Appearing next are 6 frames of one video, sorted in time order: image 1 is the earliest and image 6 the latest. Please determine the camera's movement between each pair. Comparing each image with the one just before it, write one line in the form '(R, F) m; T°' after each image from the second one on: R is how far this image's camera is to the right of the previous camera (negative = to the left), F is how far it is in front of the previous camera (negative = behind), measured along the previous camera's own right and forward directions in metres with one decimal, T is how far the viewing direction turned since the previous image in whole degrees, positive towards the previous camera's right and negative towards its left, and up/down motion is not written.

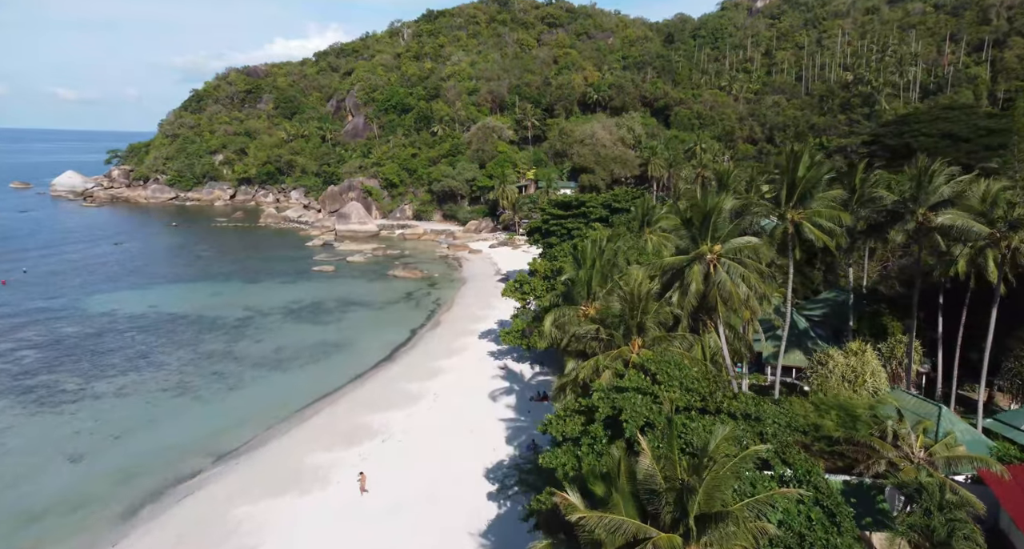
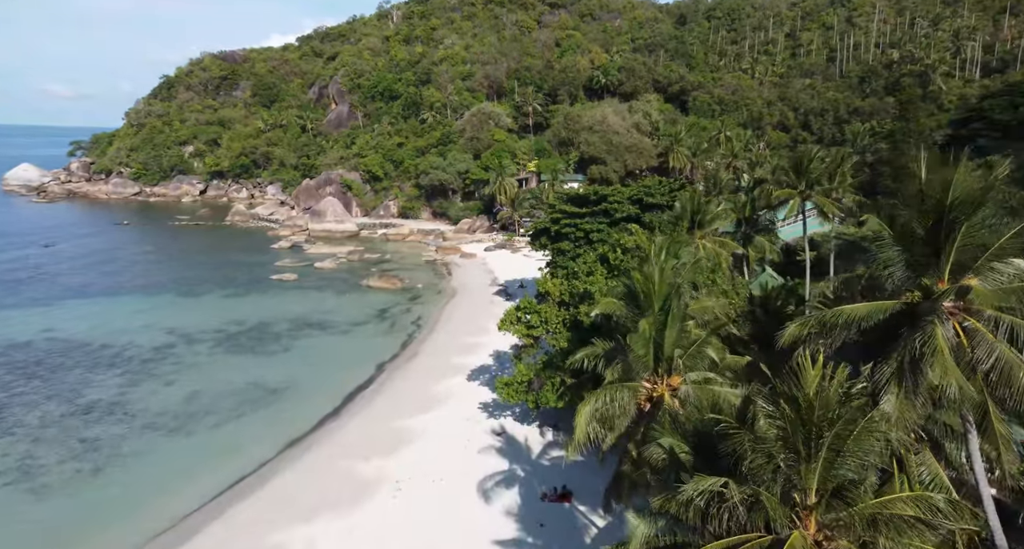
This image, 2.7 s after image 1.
(-0.1, +9.1) m; 0°
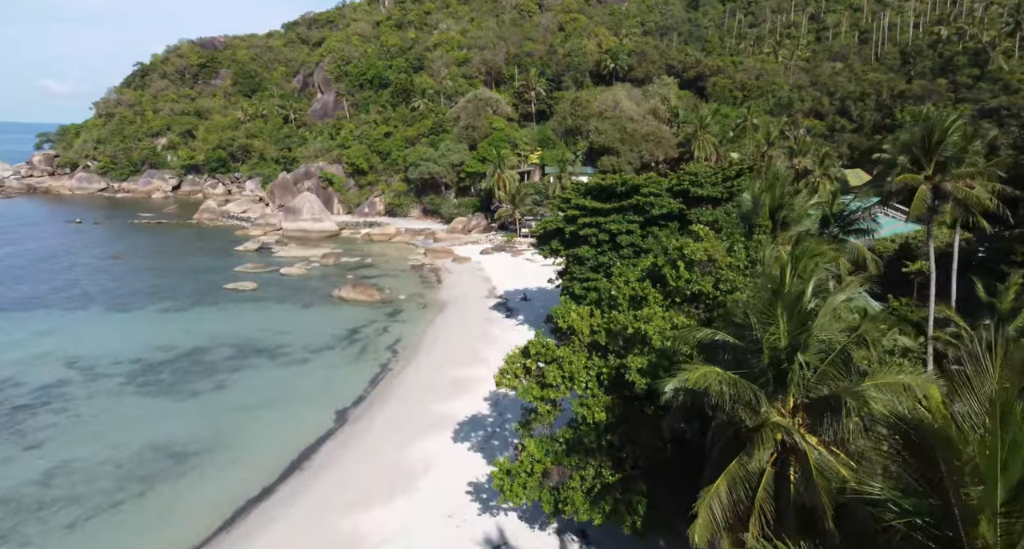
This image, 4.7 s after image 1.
(-0.1, +7.3) m; 0°
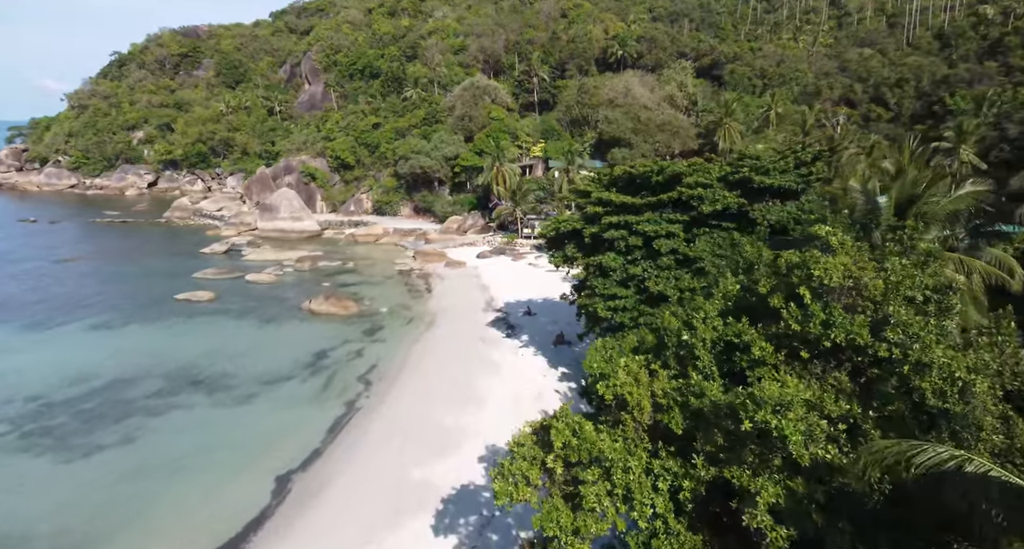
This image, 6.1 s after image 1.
(-0.1, +5.5) m; 0°
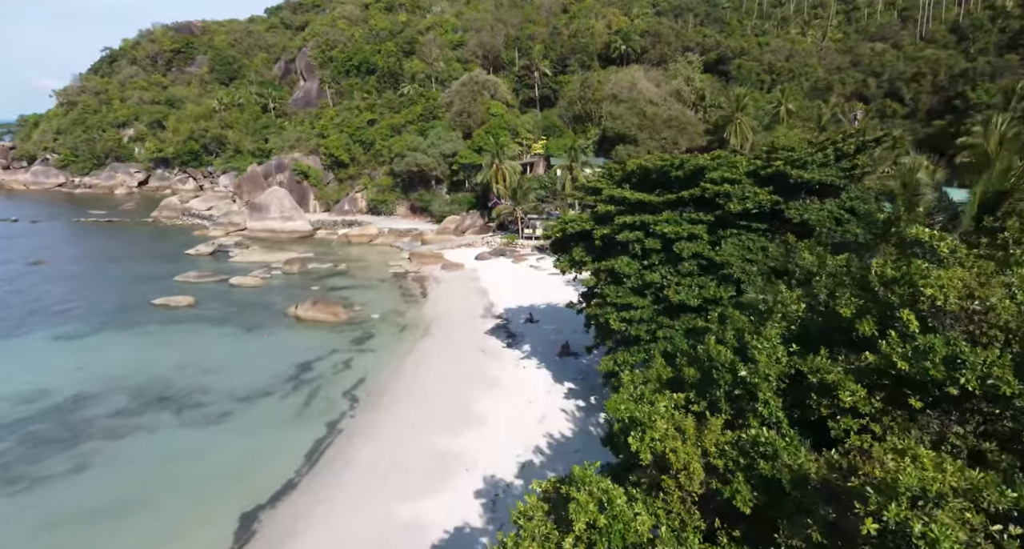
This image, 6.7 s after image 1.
(-0.1, +2.0) m; 0°
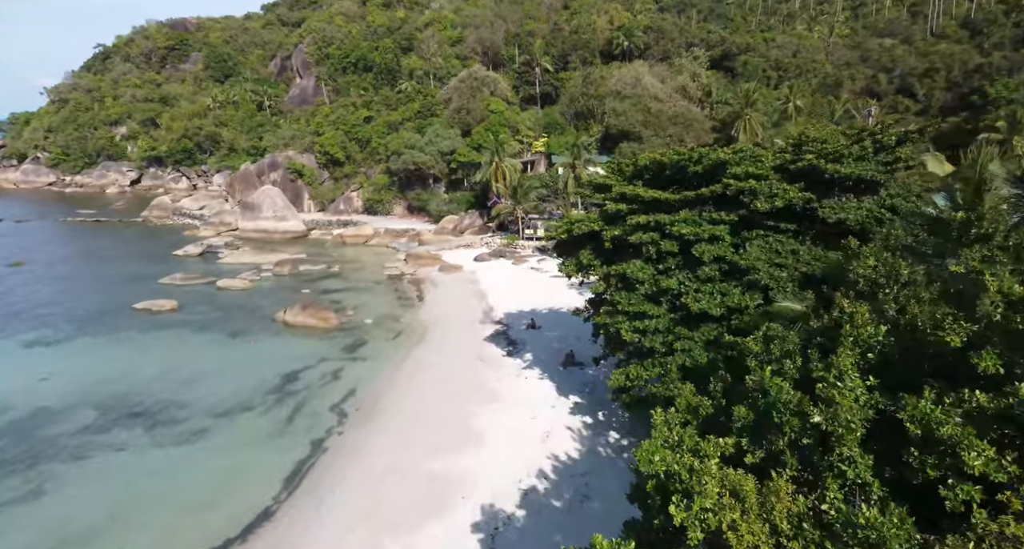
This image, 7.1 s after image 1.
(0.0, +1.5) m; 0°
